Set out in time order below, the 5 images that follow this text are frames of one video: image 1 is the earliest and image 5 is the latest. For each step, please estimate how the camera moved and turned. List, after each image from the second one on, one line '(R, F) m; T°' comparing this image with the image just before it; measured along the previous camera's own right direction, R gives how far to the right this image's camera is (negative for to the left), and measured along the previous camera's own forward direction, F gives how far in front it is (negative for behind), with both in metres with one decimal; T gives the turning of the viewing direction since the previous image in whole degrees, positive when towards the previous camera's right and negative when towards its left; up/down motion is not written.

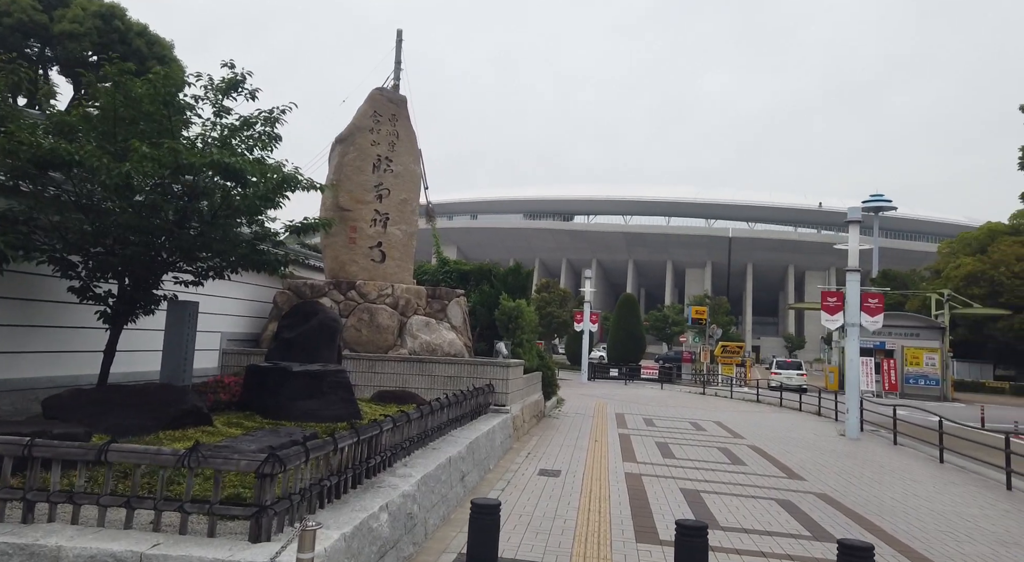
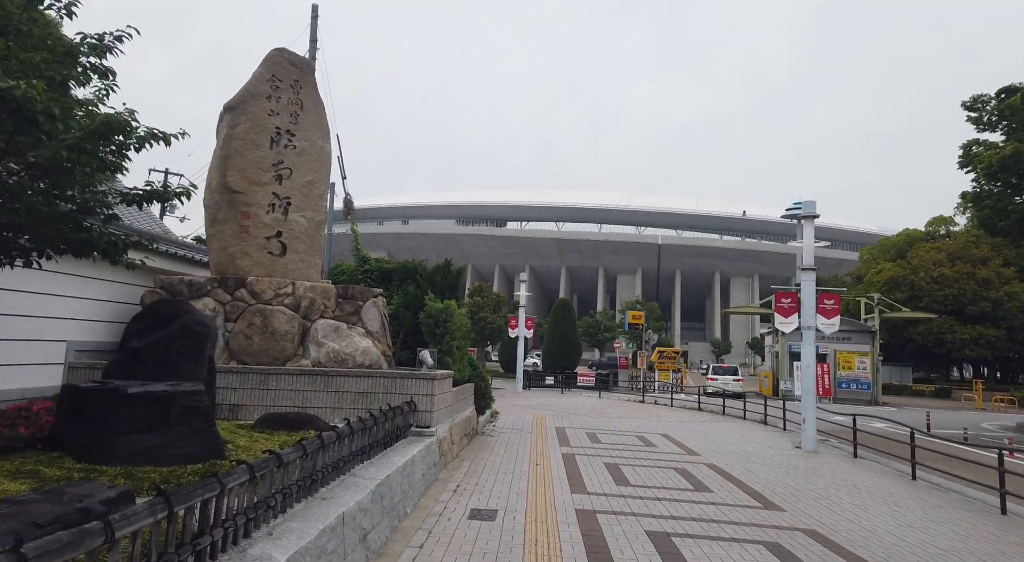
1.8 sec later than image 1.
(+0.1, +1.6) m; +6°
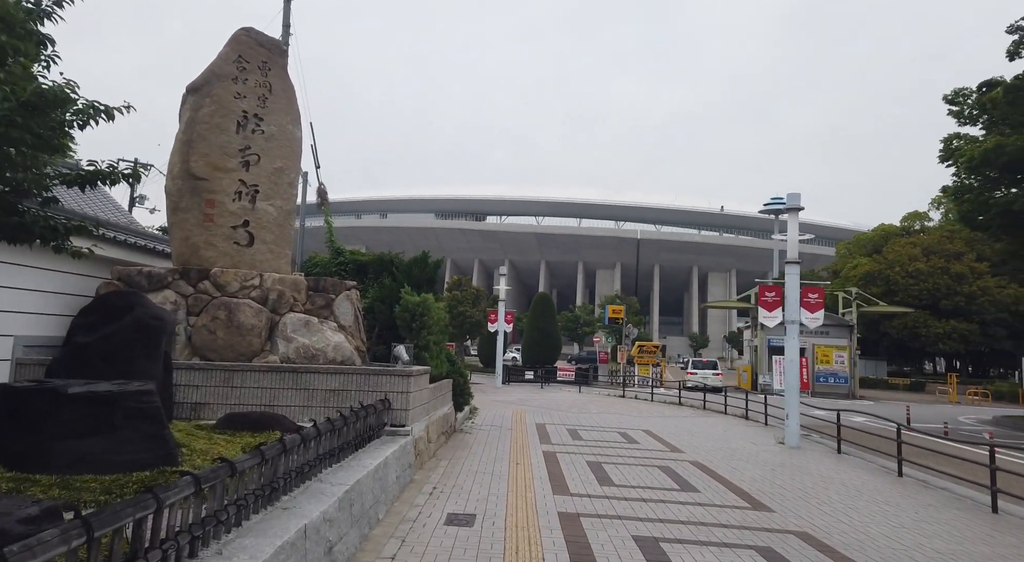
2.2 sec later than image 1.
(0.0, +0.4) m; +2°
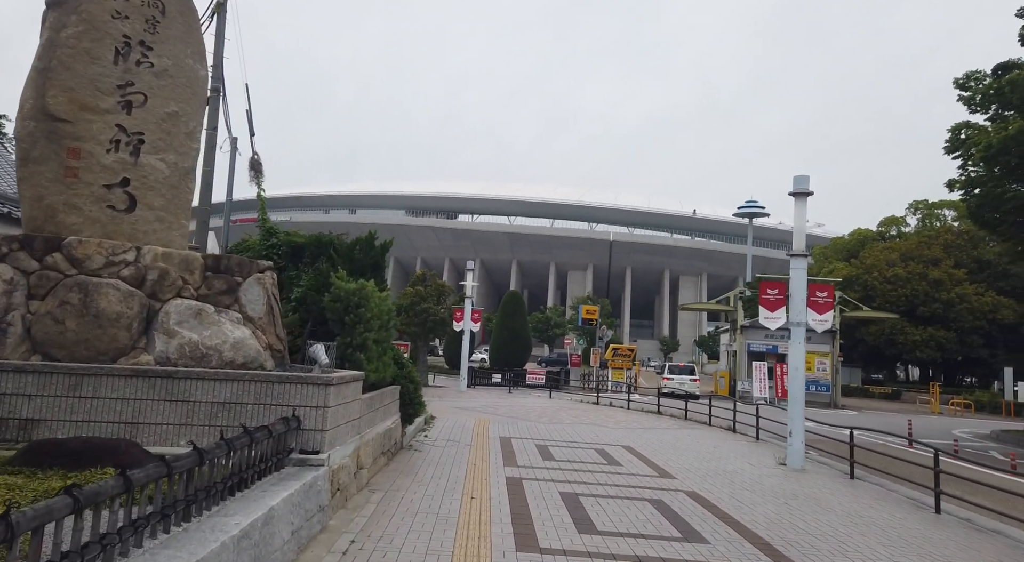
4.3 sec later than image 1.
(+0.2, +1.9) m; +3°
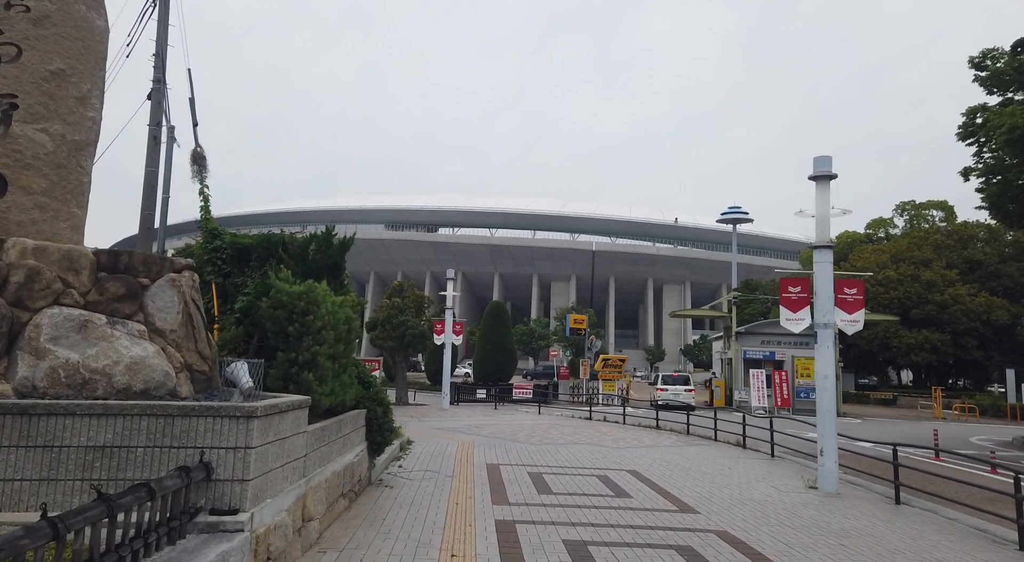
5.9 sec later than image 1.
(0.0, +1.5) m; +2°
